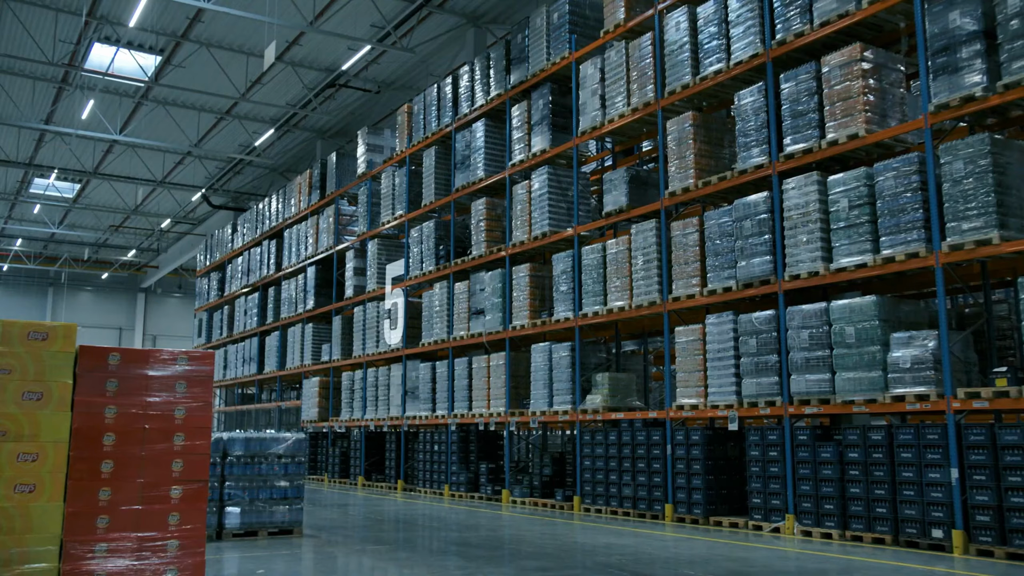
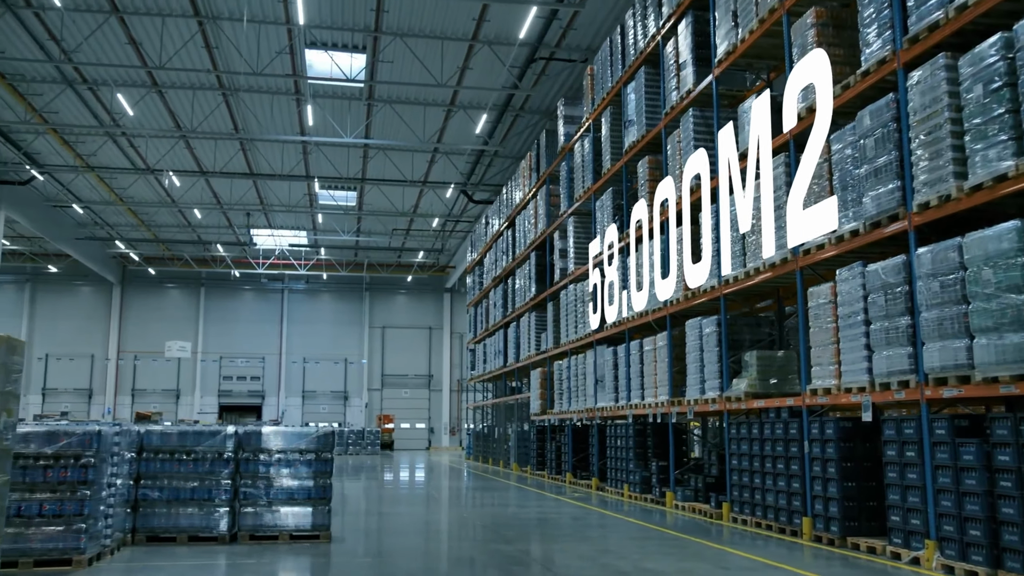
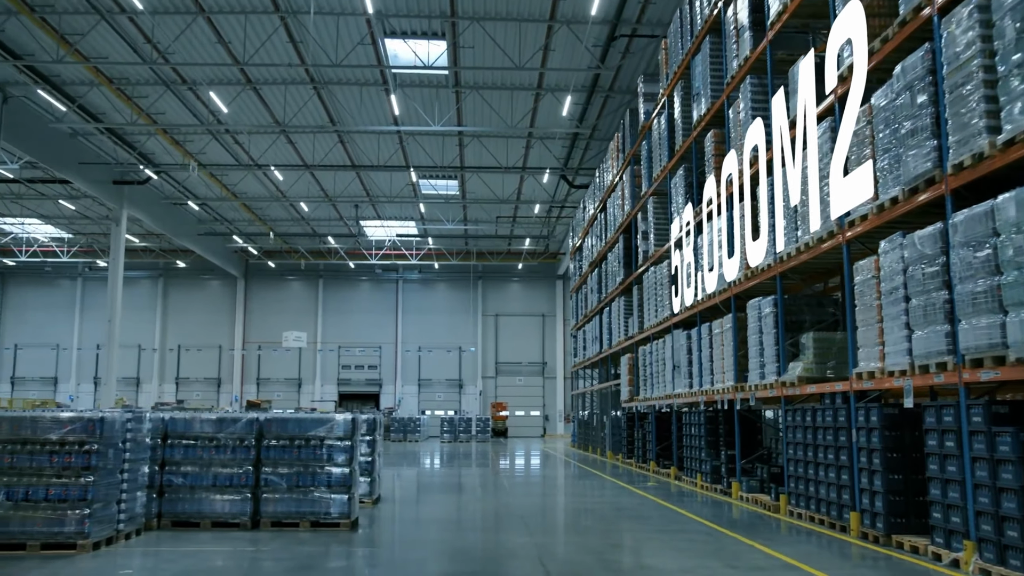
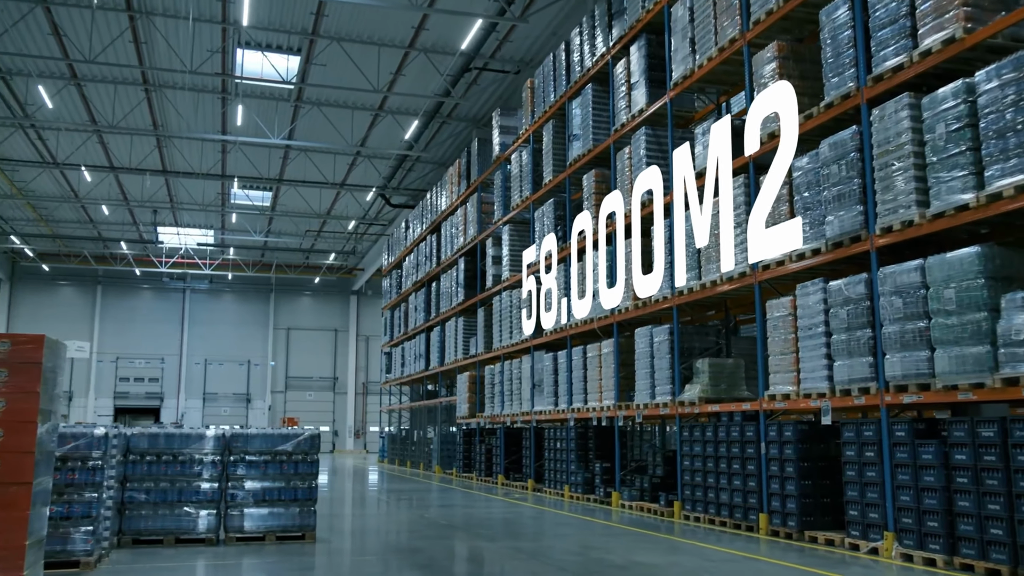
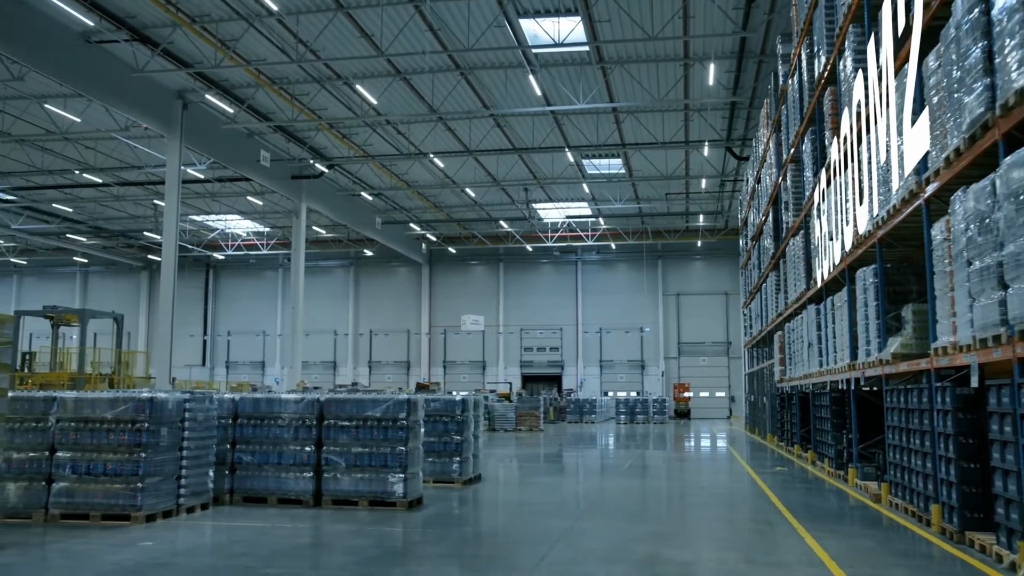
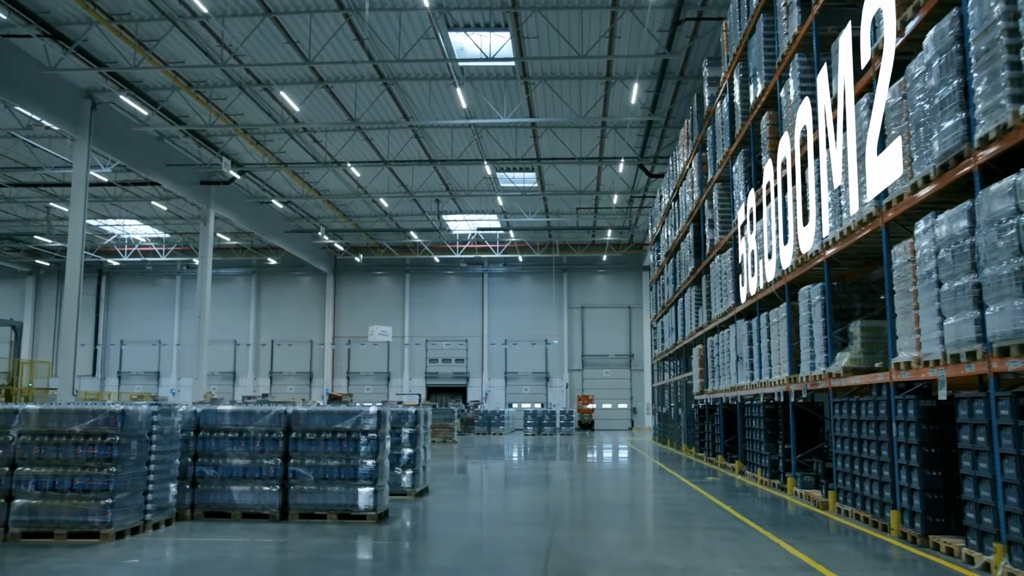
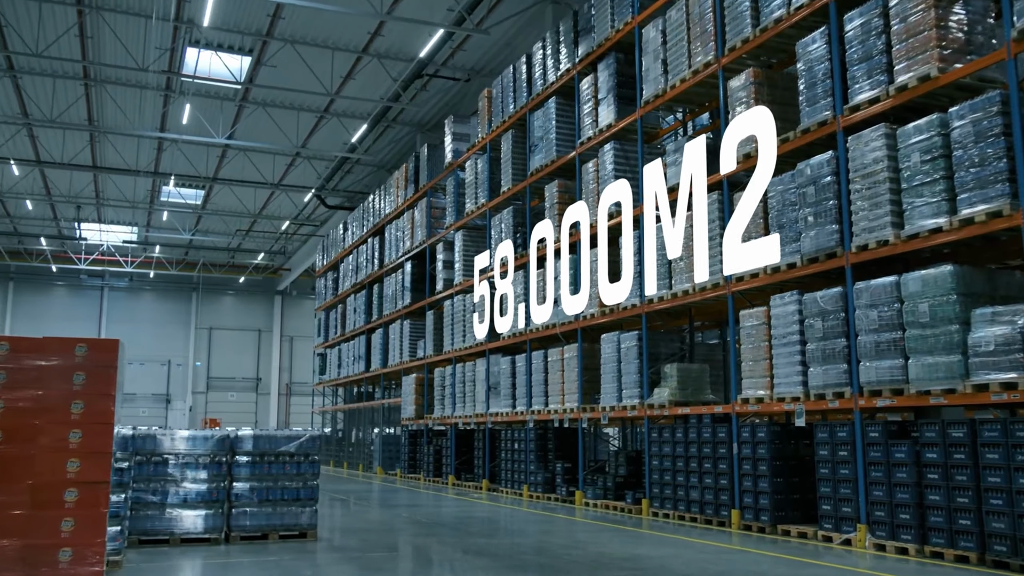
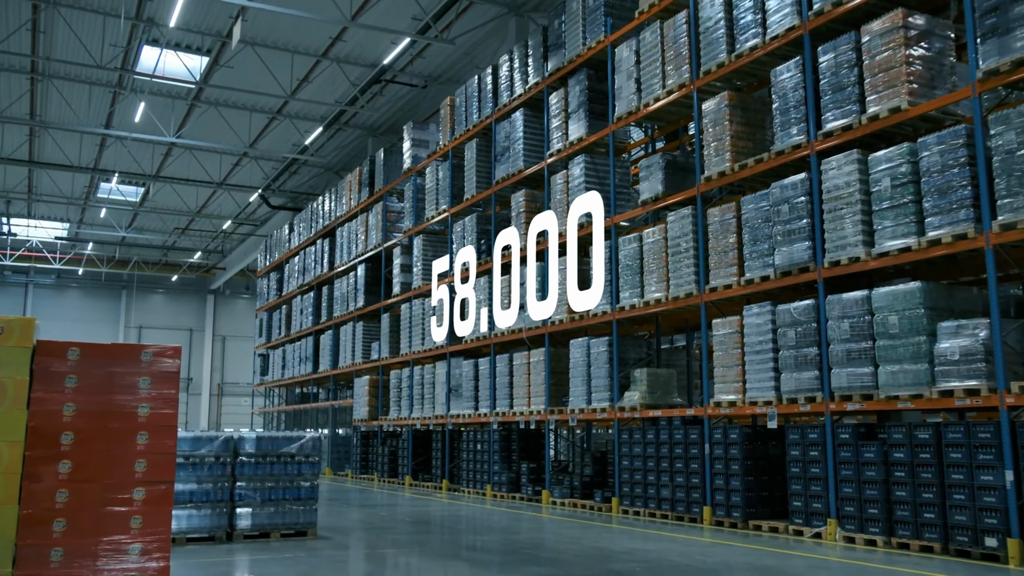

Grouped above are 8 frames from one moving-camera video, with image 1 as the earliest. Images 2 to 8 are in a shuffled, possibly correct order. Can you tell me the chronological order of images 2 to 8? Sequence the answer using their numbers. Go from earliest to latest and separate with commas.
8, 7, 4, 2, 3, 6, 5
